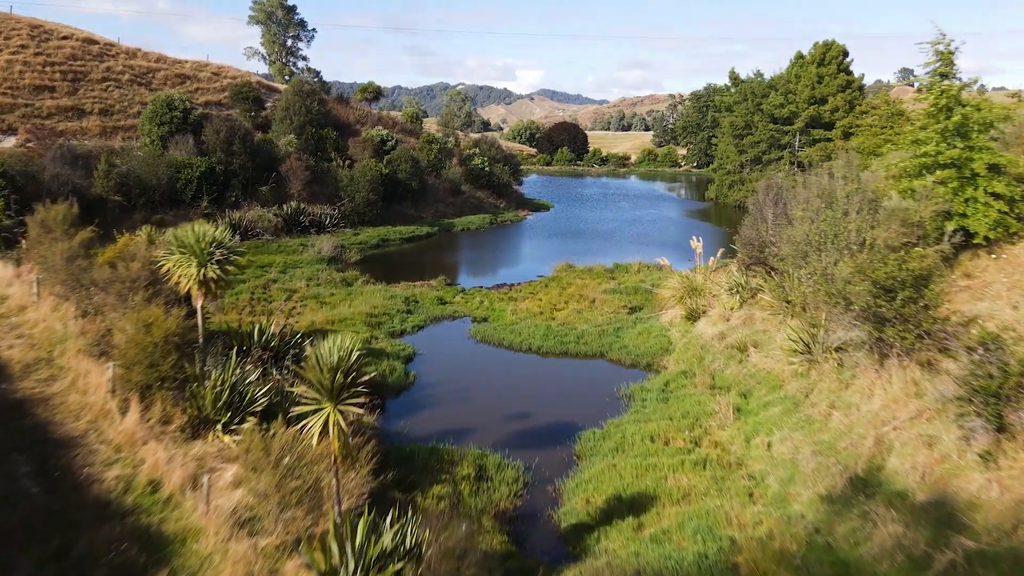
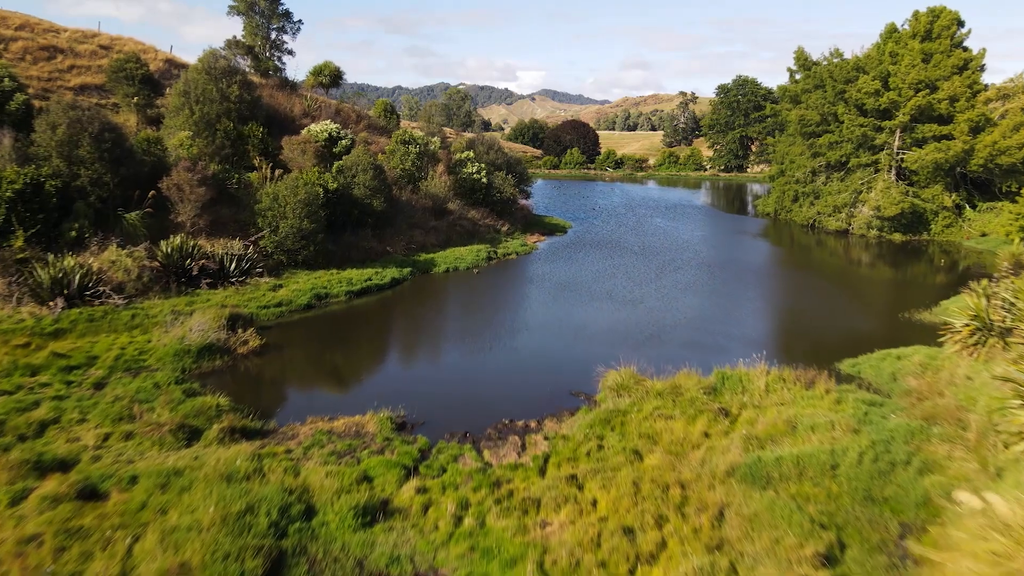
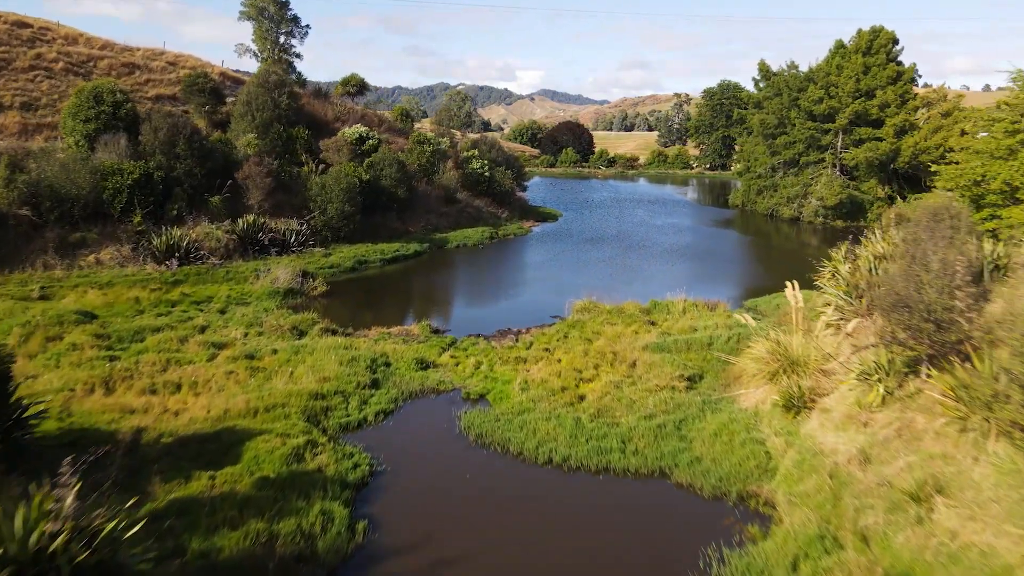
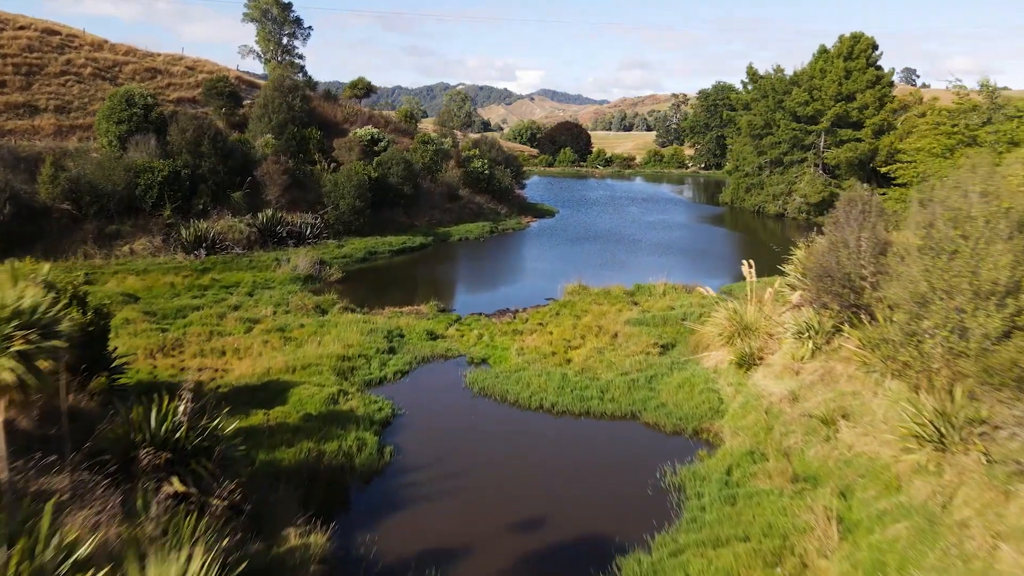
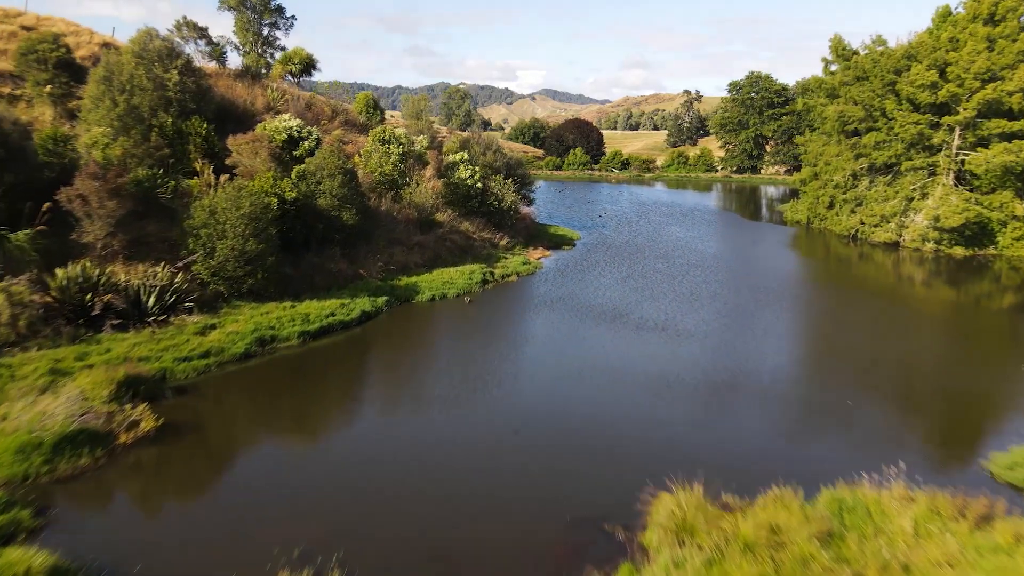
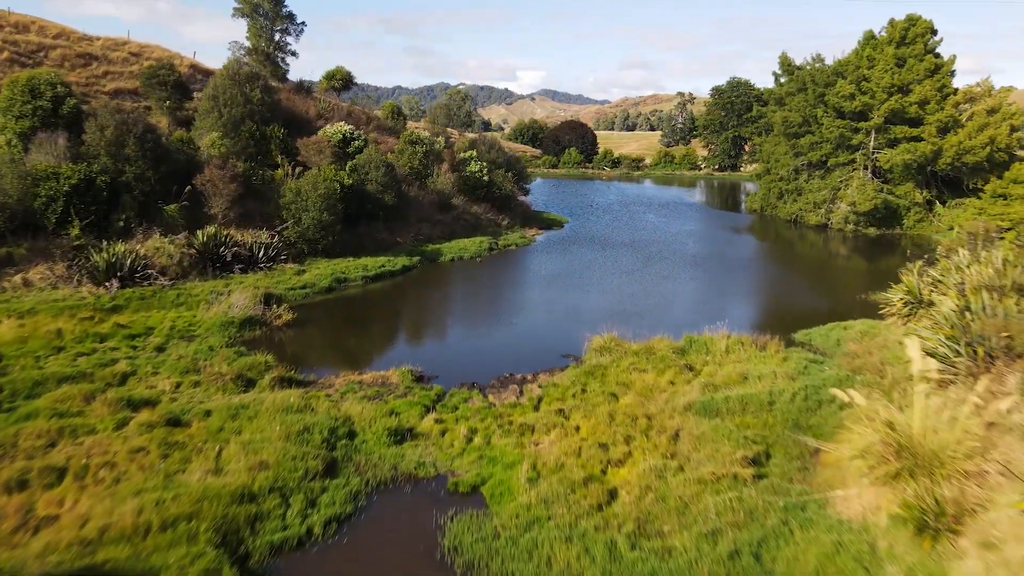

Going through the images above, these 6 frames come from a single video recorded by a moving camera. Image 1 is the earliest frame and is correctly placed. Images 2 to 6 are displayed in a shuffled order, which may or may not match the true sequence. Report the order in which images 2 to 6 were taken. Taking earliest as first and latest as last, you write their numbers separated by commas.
4, 3, 6, 2, 5
